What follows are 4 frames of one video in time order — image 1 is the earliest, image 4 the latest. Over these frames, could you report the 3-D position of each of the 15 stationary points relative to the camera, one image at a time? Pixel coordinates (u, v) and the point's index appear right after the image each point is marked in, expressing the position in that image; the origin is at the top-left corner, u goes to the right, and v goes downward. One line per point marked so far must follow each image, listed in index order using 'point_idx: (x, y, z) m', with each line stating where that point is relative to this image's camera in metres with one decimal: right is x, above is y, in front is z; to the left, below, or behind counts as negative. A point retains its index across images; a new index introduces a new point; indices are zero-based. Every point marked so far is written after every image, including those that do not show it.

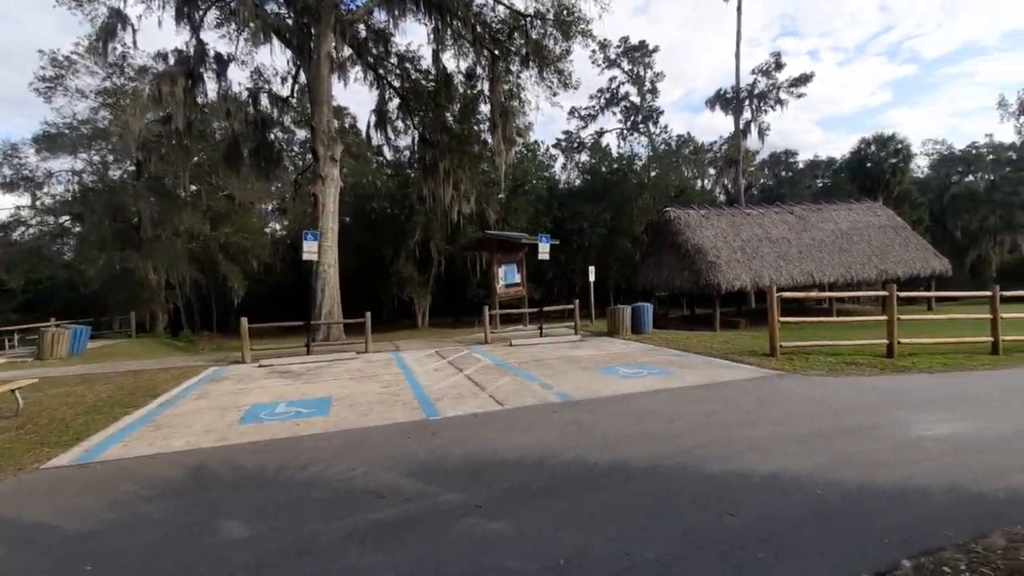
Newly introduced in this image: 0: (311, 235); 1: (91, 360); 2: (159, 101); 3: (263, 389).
0: (-4.5, +1.2, +11.2) m
1: (-10.7, -1.9, +12.8) m
2: (-11.7, +6.2, +16.6) m
3: (-3.9, -1.6, +7.9) m
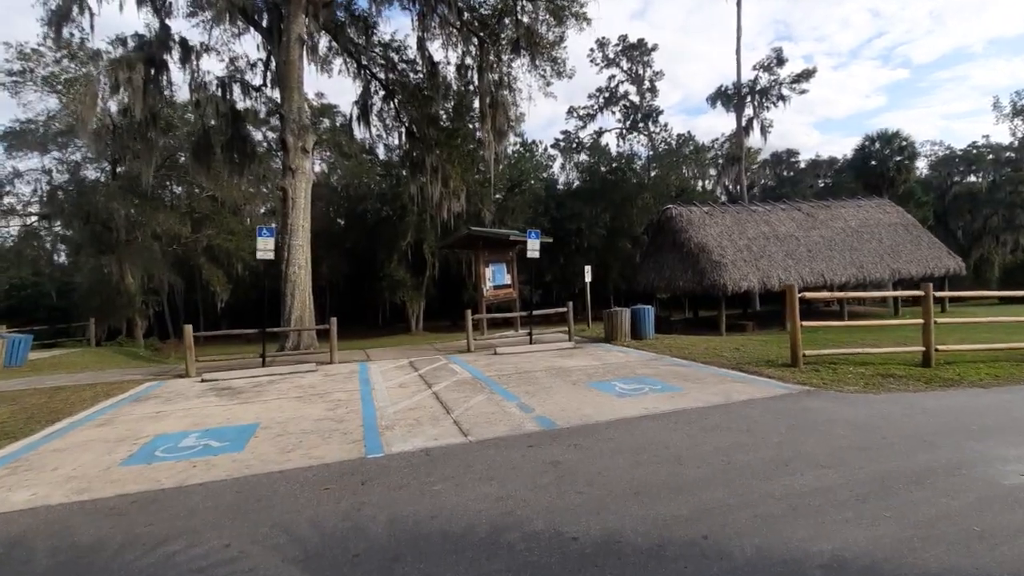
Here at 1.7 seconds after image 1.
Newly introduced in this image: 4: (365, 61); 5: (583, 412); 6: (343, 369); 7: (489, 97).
0: (-4.9, +1.2, +9.9) m
1: (-11.1, -2.0, +11.4) m
2: (-12.1, +6.1, +15.3) m
3: (-4.3, -1.6, +6.5) m
4: (-5.7, +8.8, +19.4) m
5: (+0.8, -1.4, +5.7) m
6: (-3.1, -1.5, +9.2) m
7: (-0.8, +6.9, +18.1) m
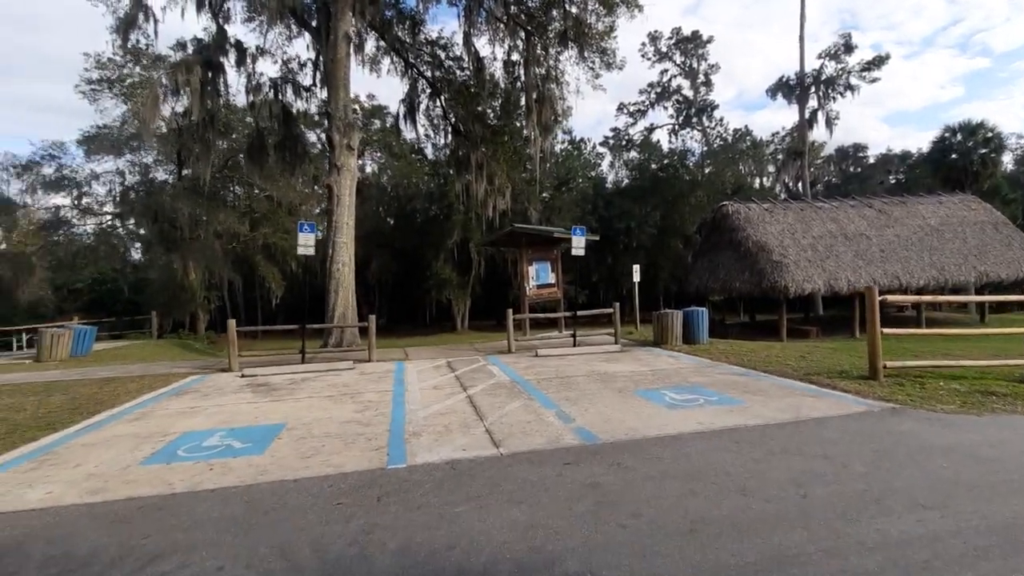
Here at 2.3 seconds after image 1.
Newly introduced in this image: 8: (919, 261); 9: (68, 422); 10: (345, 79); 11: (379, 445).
0: (-4.0, +1.2, +9.8) m
1: (-10.1, -1.8, +12.0) m
2: (-10.7, +6.2, +15.8) m
3: (-3.8, -1.6, +6.4) m
4: (-3.9, +8.9, +19.3) m
5: (+1.2, -1.4, +5.1) m
6: (-2.4, -1.4, +9.0) m
7: (+0.8, +6.9, +17.7) m
8: (+15.7, +1.1, +19.2) m
9: (-5.5, -1.7, +6.2) m
10: (-4.9, +6.1, +14.6) m
11: (-1.3, -1.5, +4.8) m
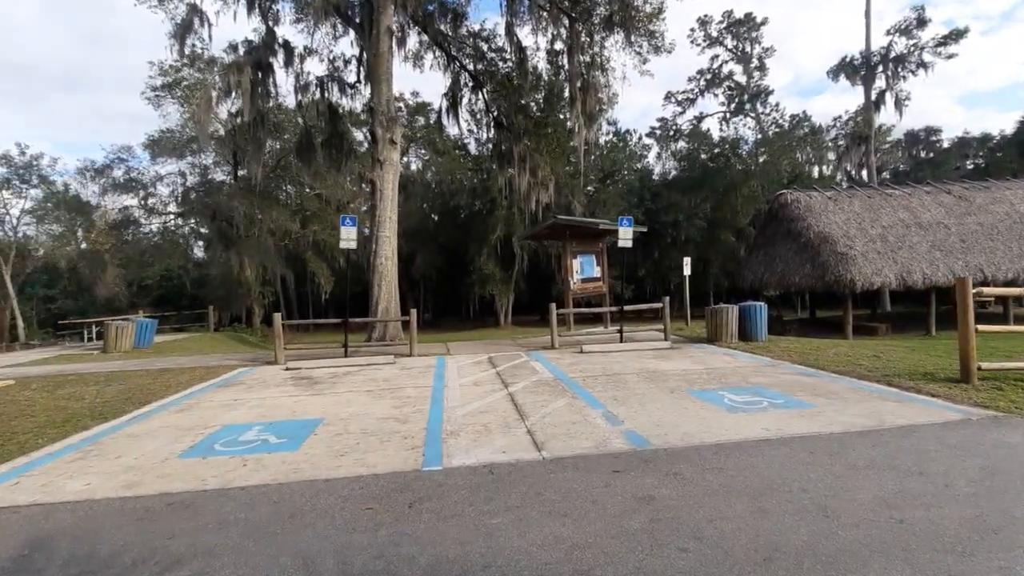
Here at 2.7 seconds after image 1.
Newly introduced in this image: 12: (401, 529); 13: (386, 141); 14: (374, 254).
0: (-3.2, +1.4, +9.8) m
1: (-9.0, -1.7, +12.5) m
2: (-9.3, +6.4, +16.3) m
3: (-3.3, -1.5, +6.4) m
4: (-2.2, +9.1, +19.2) m
5: (+1.6, -1.3, +4.7) m
6: (-1.6, -1.3, +8.9) m
7: (+2.3, +7.1, +17.1) m
8: (+17.3, +1.3, +17.4) m
9: (-5.0, -1.6, +6.4) m
10: (-3.6, +6.3, +14.6) m
11: (-0.9, -1.4, +4.5) m
12: (-0.7, -1.4, +3.0) m
13: (-3.6, +4.3, +14.4) m
14: (-3.9, +0.9, +14.0) m
